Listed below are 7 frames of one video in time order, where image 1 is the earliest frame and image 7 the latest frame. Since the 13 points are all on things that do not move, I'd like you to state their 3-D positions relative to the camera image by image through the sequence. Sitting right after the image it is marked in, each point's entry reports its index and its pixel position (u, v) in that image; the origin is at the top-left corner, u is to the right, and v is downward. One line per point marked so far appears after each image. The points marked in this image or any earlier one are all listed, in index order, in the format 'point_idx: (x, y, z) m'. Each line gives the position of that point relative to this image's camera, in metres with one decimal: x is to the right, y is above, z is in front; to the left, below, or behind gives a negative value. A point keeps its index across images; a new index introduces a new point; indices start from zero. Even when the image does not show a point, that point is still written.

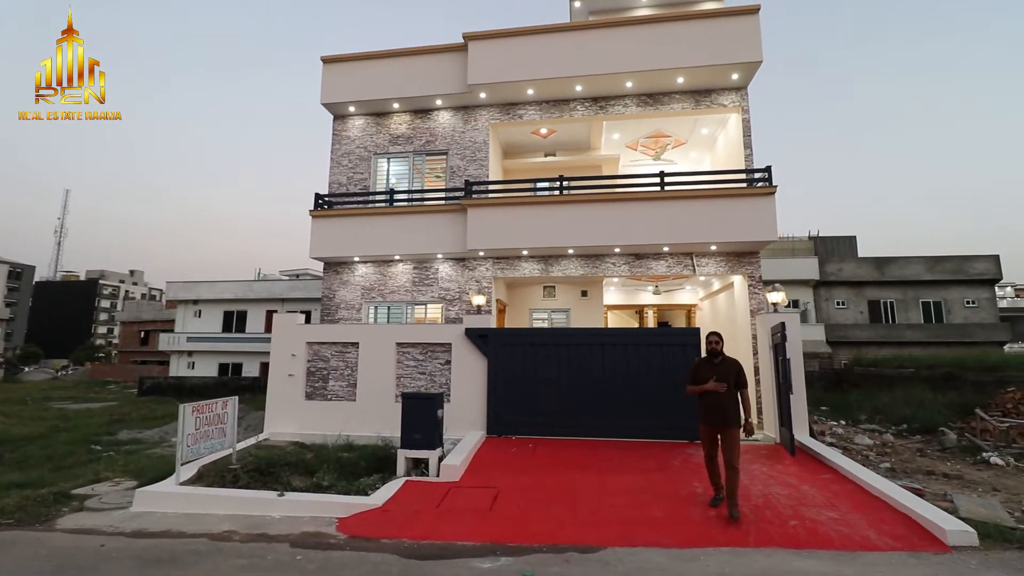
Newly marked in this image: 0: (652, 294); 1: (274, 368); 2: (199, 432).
0: (+4.7, -0.2, +15.1) m
1: (-4.6, -1.6, +8.6) m
2: (-4.4, -2.0, +6.4) m
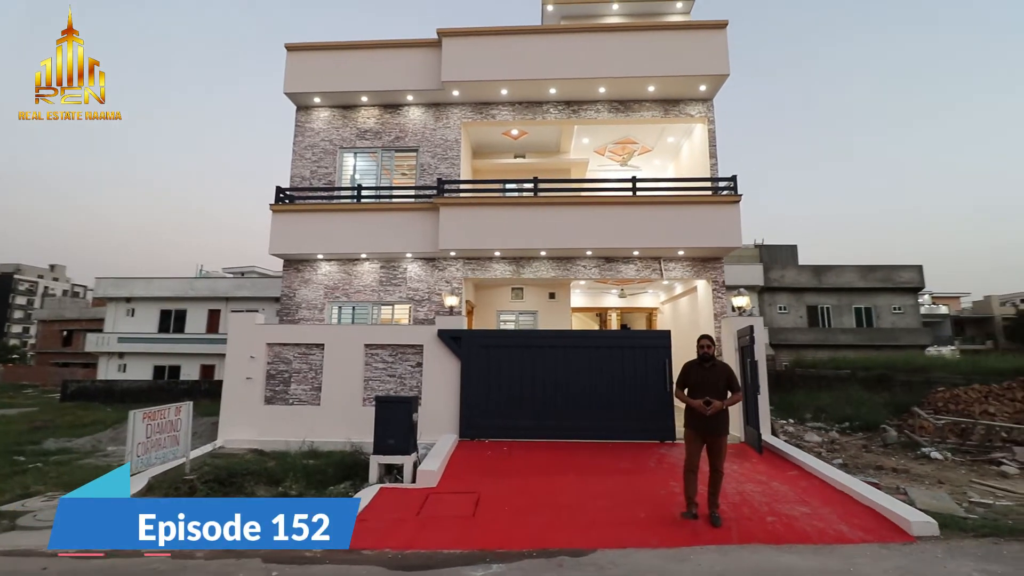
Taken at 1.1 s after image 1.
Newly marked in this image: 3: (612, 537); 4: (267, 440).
0: (+3.5, -0.3, +15.4) m
1: (-5.1, -1.5, +8.0) m
2: (-4.7, -2.0, +5.9) m
3: (+1.0, -2.5, +4.3) m
4: (-4.3, -2.7, +7.8) m
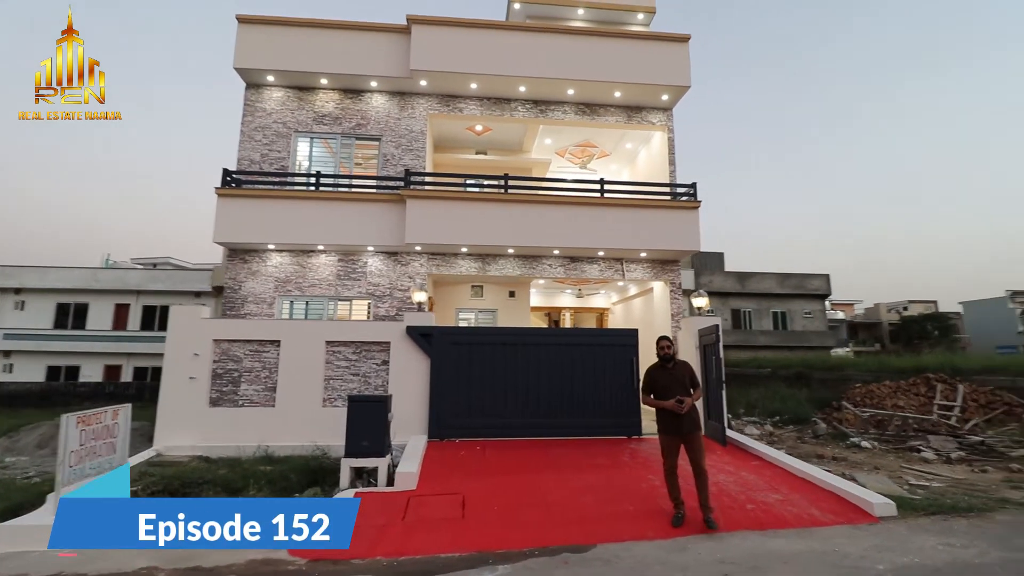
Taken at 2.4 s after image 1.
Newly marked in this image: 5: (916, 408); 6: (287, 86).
0: (+2.0, -0.3, +15.6) m
1: (-5.6, -1.3, +7.2) m
2: (-4.9, -1.8, +5.1) m
3: (+1.0, -2.4, +4.4) m
4: (-4.8, -2.5, +7.1) m
5: (+10.5, -3.1, +11.5) m
6: (-5.2, +4.7, +10.3) m
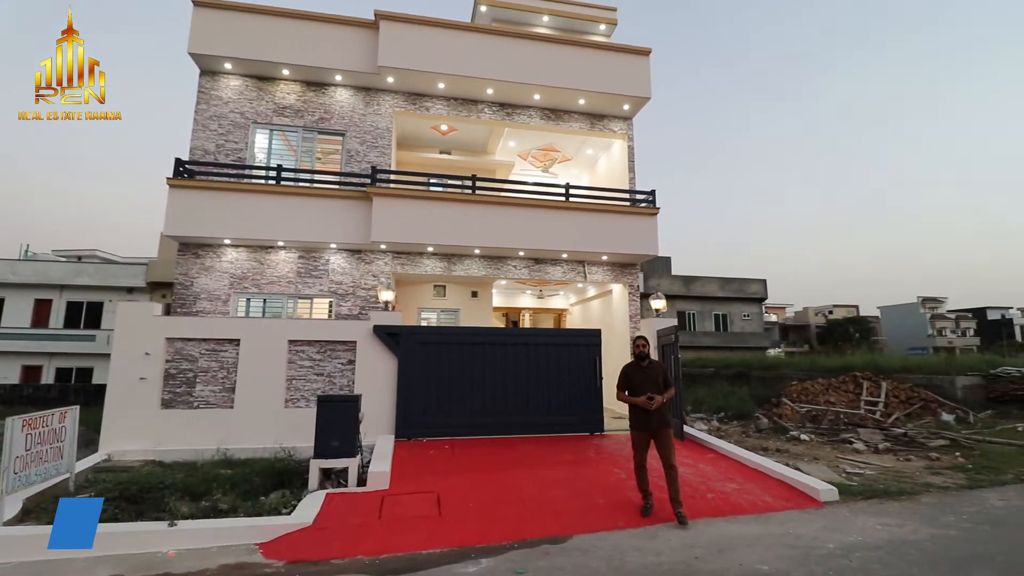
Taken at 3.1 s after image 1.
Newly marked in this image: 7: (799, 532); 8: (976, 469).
0: (+0.6, -0.3, +15.9) m
1: (-6.0, -1.3, +6.7) m
2: (-5.2, -1.8, +4.7) m
3: (+0.7, -2.4, +4.6) m
4: (-5.3, -2.5, +6.7) m
5: (+9.5, -3.3, +12.7) m
6: (-5.9, +4.7, +9.8) m
7: (+2.7, -2.3, +4.2) m
8: (+7.1, -2.8, +6.8) m
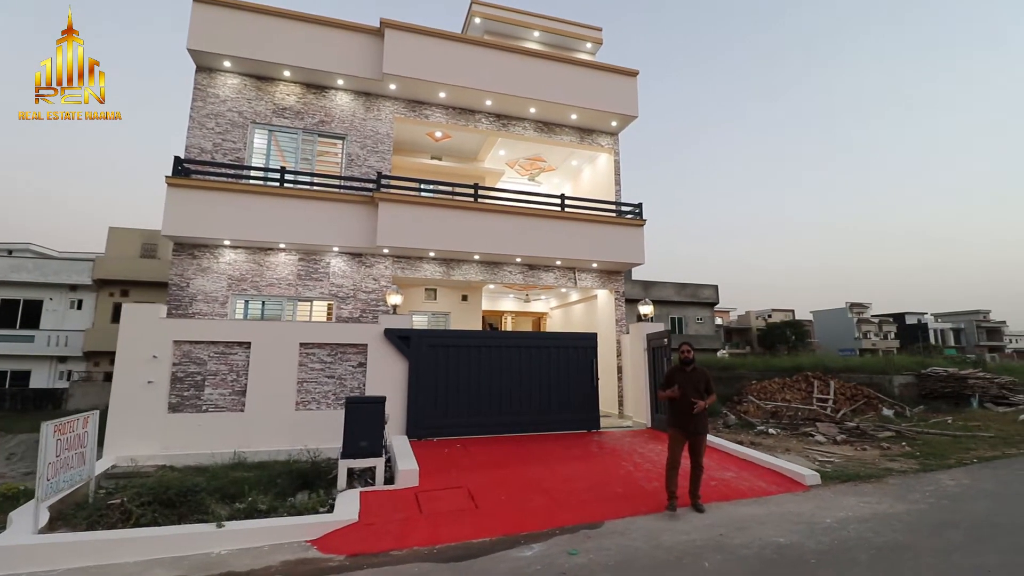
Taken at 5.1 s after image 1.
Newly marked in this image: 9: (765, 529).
0: (0.0, -0.5, +16.3) m
1: (-5.8, -1.3, +6.6) m
2: (-4.8, -1.8, +4.6) m
3: (+1.1, -2.5, +5.1) m
4: (-5.0, -2.5, +6.6) m
5: (+9.1, -3.5, +13.9) m
6: (-5.9, +4.7, +9.7) m
7: (+3.1, -2.4, +4.8) m
8: (+7.3, -3.0, +7.8) m
9: (+2.5, -2.4, +4.3) m
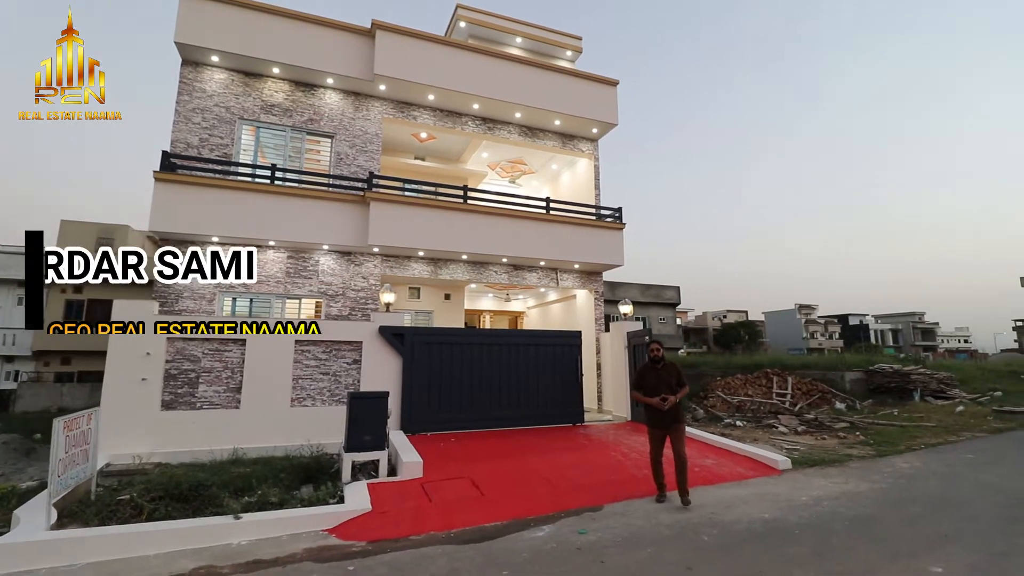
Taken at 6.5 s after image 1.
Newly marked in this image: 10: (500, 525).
0: (-0.8, -0.5, +16.6) m
1: (-5.8, -1.2, +6.5) m
2: (-4.7, -1.8, +4.6) m
3: (+1.1, -2.6, +5.5) m
4: (-5.1, -2.4, +6.6) m
5: (+8.4, -3.6, +14.9) m
6: (-6.1, +4.8, +9.6) m
7: (+3.2, -2.5, +5.4) m
8: (+7.1, -3.0, +8.7) m
9: (+2.6, -2.4, +4.9) m
10: (-0.1, -2.5, +4.7) m
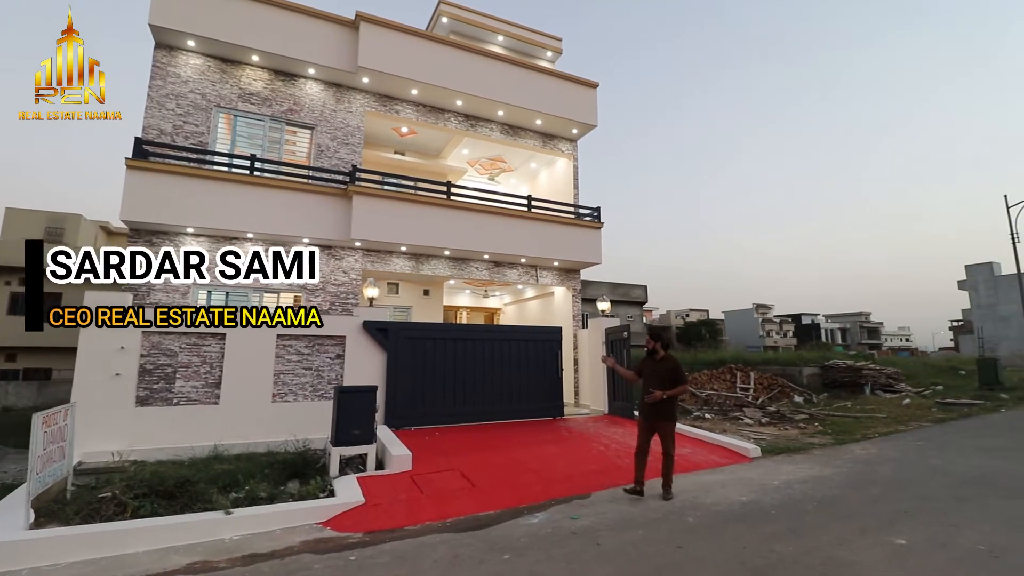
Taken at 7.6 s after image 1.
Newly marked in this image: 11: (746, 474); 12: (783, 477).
0: (-1.6, -0.4, +16.7) m
1: (-6.0, -1.1, +6.2) m
2: (-4.7, -1.7, +4.5) m
3: (+1.0, -2.5, +5.7) m
4: (-5.3, -2.3, +6.4) m
5: (+7.6, -3.6, +15.6) m
6: (-6.4, +4.9, +9.3) m
7: (+3.1, -2.4, +5.8) m
8: (+6.7, -3.0, +9.3) m
9: (+2.5, -2.4, +5.2) m
10: (-0.2, -2.4, +4.8) m
11: (+3.0, -2.4, +5.8) m
12: (+3.4, -2.4, +5.6) m
